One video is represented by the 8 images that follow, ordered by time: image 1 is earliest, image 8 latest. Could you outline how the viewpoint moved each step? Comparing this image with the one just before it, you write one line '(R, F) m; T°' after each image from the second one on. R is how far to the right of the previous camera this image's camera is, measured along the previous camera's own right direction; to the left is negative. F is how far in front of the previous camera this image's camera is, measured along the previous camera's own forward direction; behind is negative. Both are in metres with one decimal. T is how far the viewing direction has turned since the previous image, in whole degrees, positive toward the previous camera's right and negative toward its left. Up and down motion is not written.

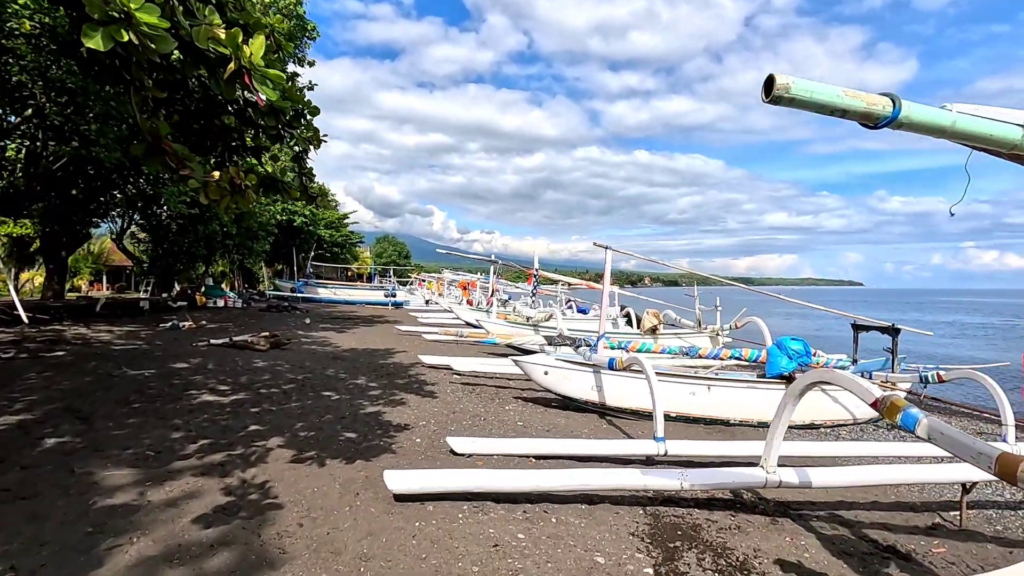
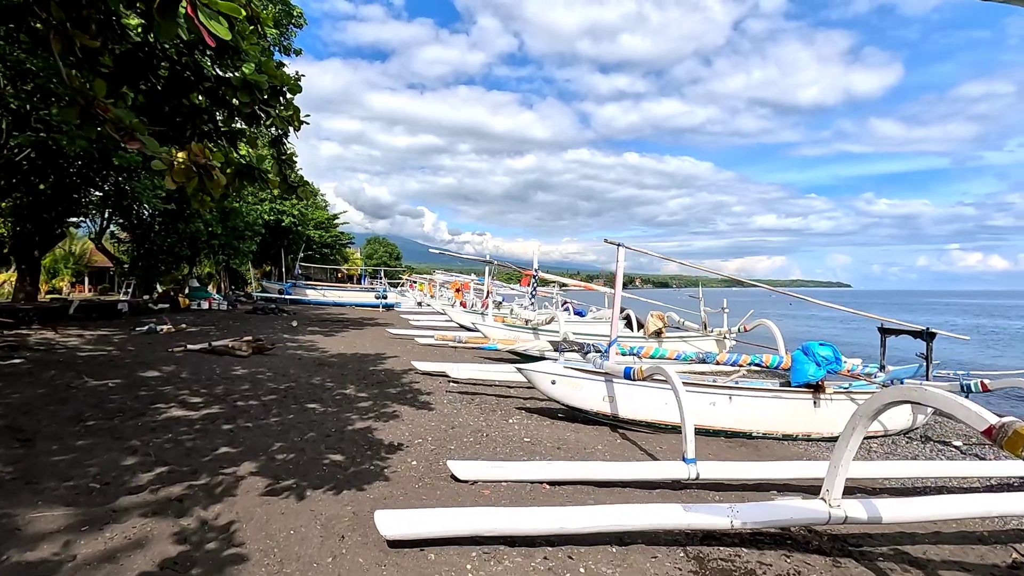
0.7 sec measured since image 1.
(-0.2, +0.9) m; +1°
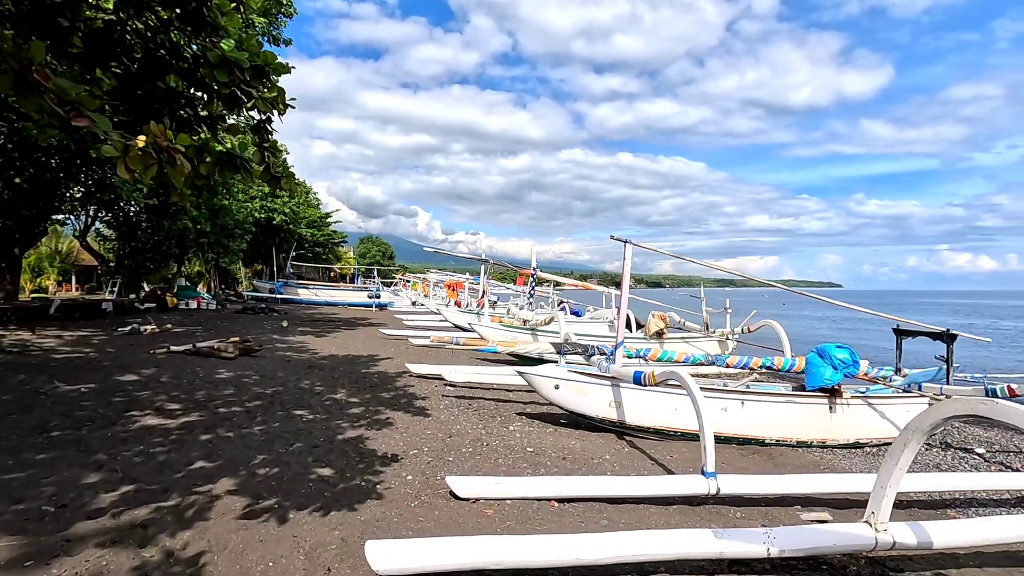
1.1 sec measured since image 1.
(-0.1, +0.5) m; +1°
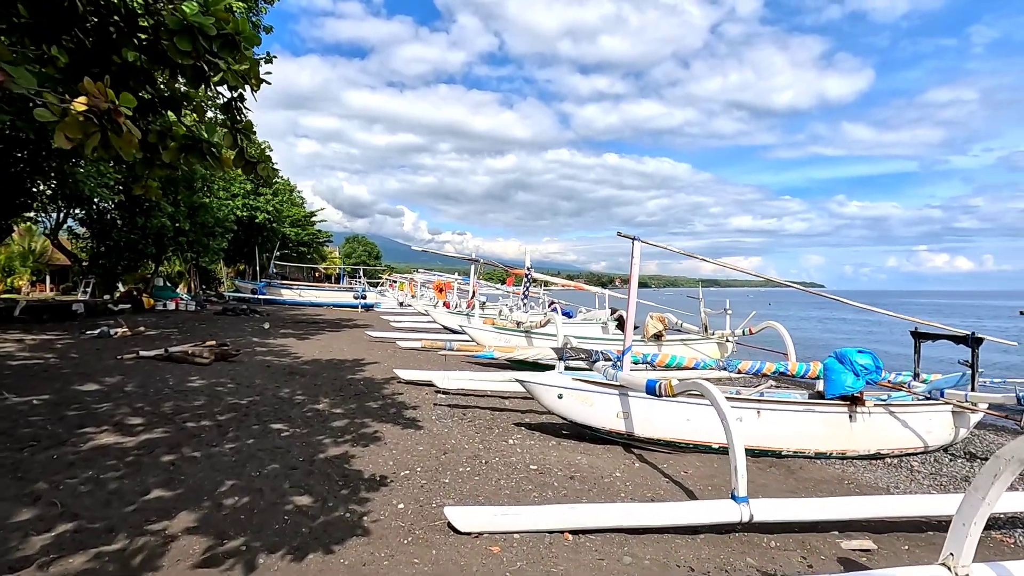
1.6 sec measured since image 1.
(-0.2, +0.7) m; +1°
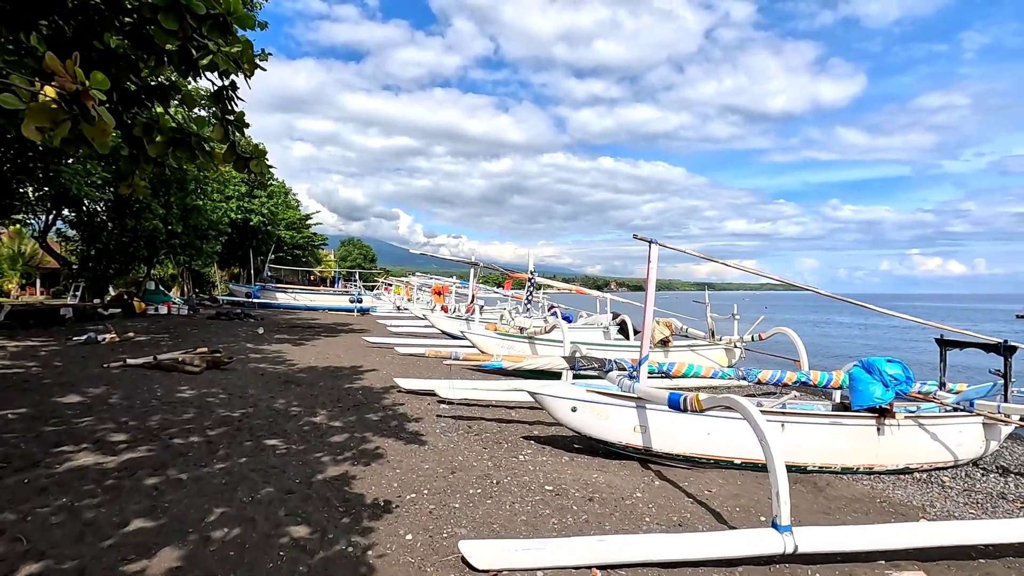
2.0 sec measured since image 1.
(-0.2, +0.5) m; 0°
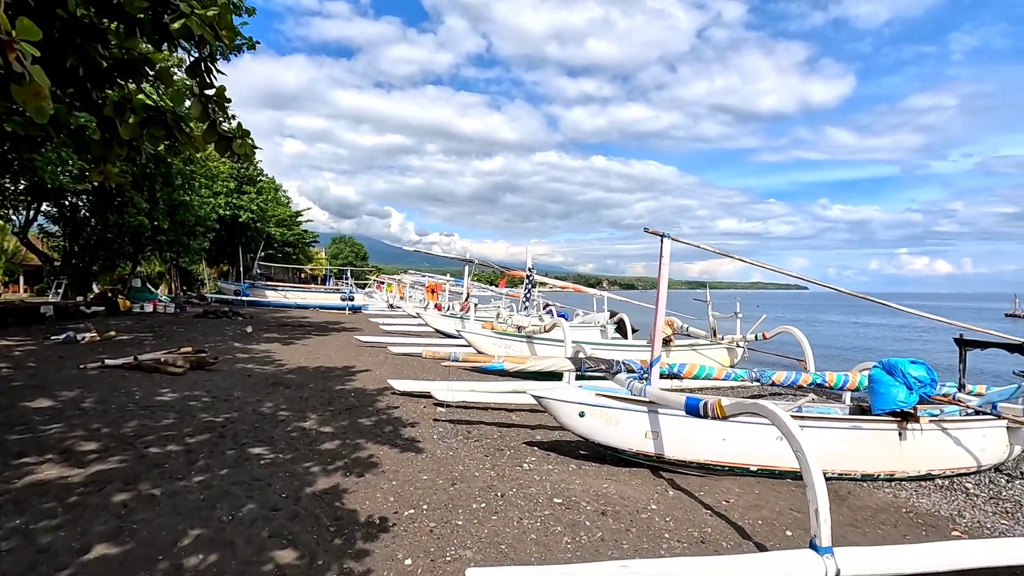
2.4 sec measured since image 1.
(-0.2, +0.5) m; +1°
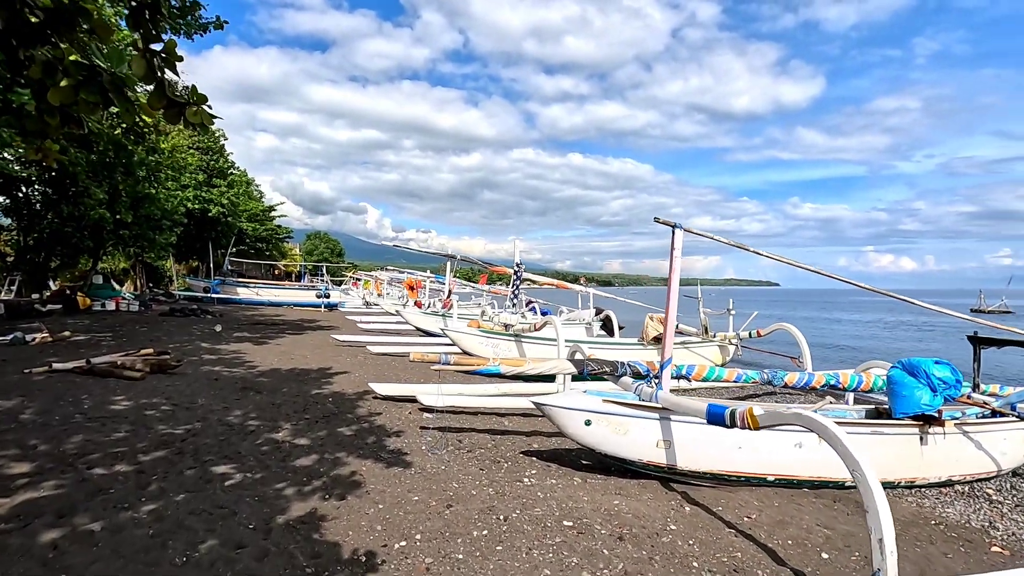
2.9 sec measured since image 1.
(-0.3, +0.7) m; +2°
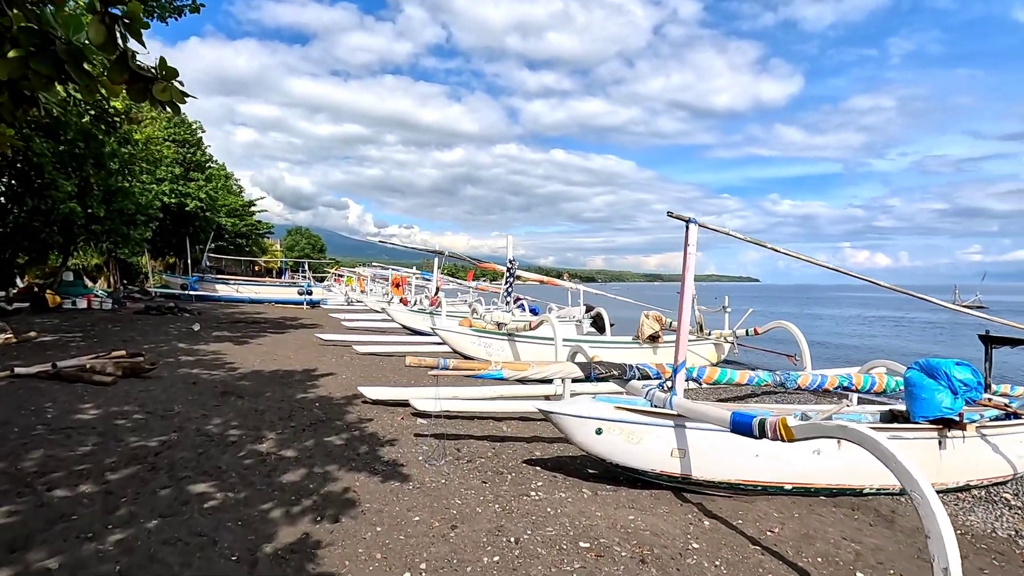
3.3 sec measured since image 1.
(-0.3, +0.5) m; +2°
